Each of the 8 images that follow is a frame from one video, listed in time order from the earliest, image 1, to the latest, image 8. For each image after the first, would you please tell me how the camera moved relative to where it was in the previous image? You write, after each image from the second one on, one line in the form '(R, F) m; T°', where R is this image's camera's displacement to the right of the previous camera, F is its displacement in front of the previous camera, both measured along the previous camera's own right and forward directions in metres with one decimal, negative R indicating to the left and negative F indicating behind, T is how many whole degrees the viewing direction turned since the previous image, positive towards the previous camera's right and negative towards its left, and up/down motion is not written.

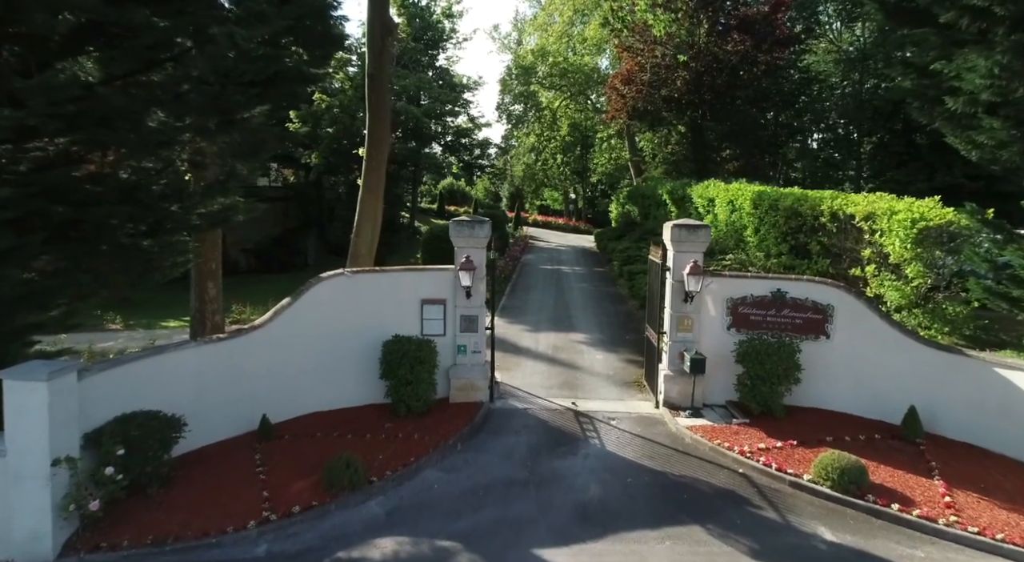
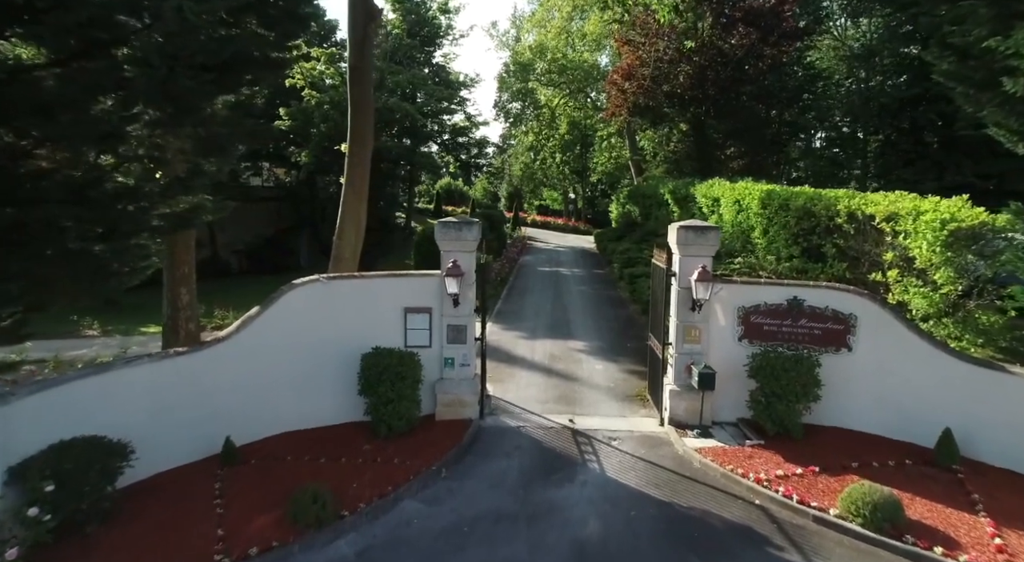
(+0.1, +0.8) m; 0°
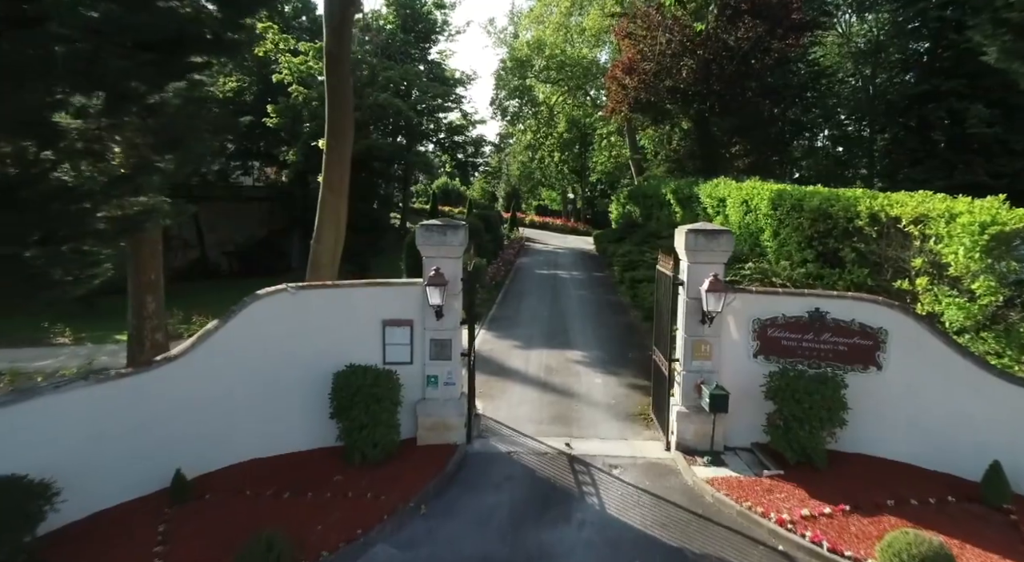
(+0.1, +0.9) m; 0°
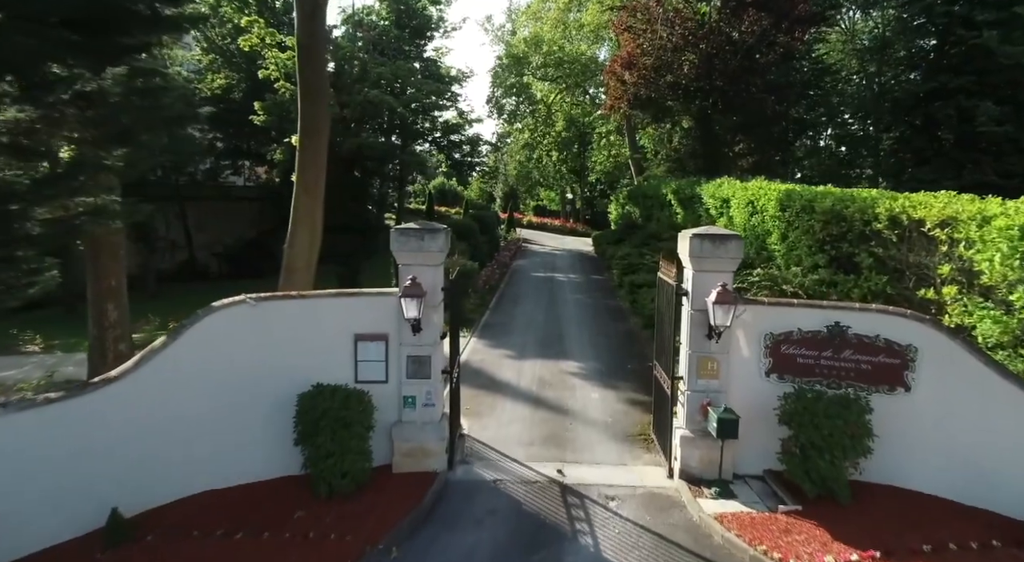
(+0.2, +0.8) m; 0°
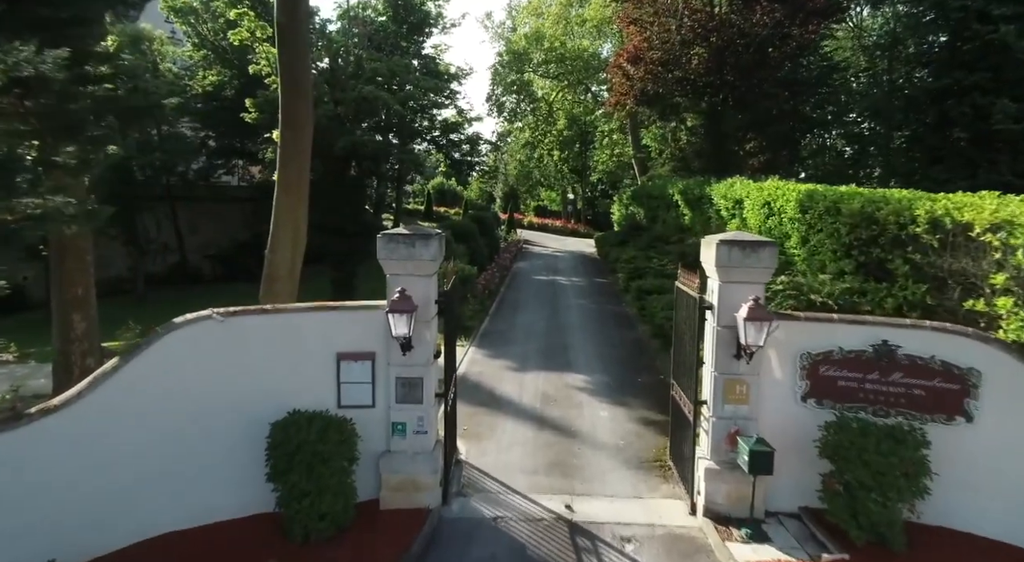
(0.0, +0.8) m; 0°
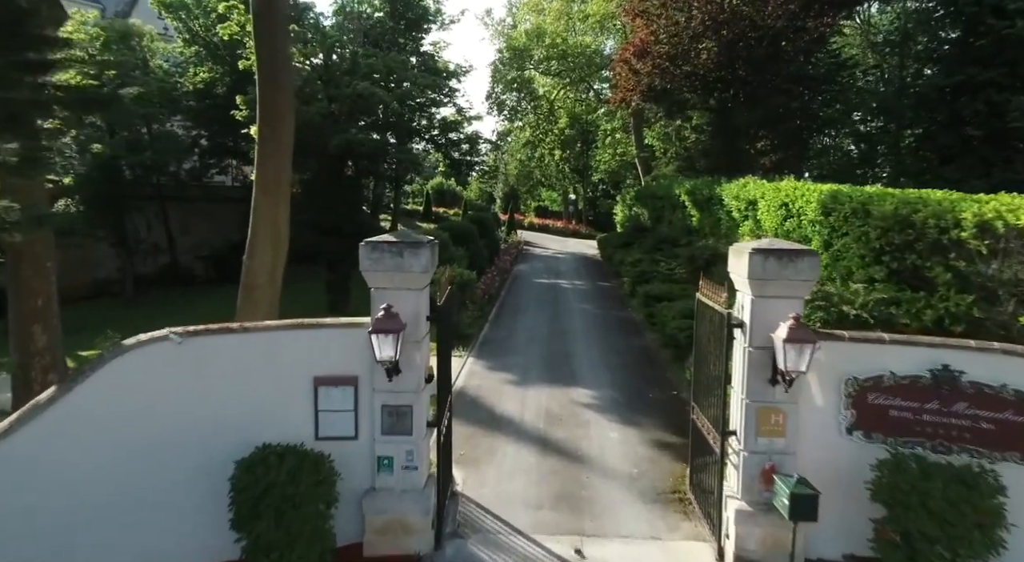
(0.0, +0.8) m; 0°
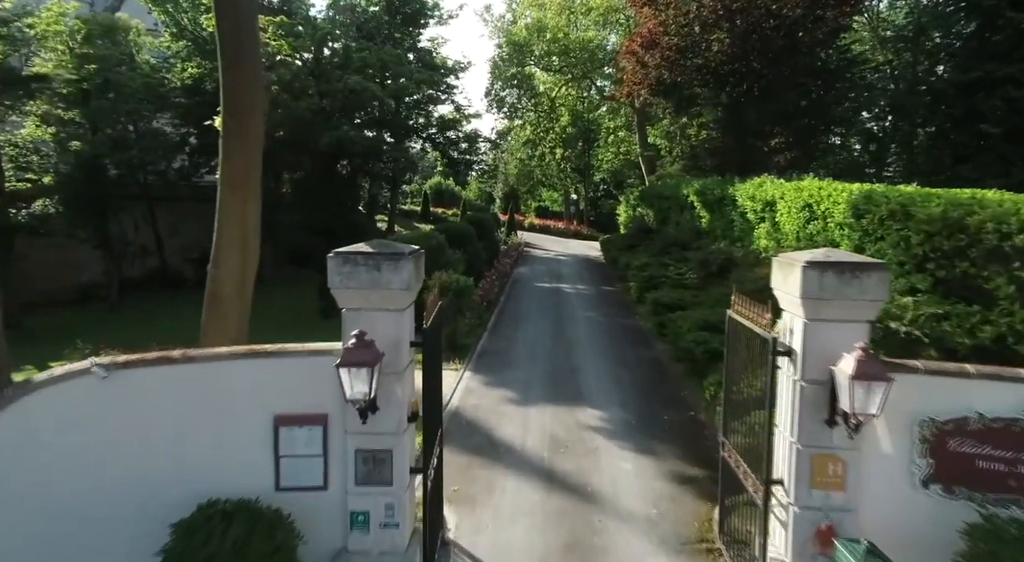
(0.0, +1.0) m; 0°
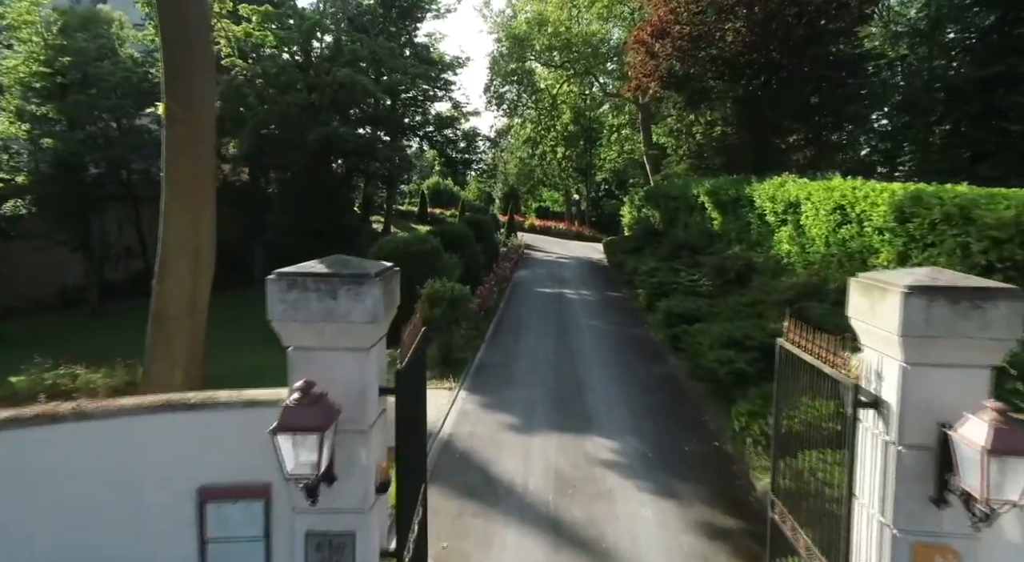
(0.0, +1.1) m; 0°
